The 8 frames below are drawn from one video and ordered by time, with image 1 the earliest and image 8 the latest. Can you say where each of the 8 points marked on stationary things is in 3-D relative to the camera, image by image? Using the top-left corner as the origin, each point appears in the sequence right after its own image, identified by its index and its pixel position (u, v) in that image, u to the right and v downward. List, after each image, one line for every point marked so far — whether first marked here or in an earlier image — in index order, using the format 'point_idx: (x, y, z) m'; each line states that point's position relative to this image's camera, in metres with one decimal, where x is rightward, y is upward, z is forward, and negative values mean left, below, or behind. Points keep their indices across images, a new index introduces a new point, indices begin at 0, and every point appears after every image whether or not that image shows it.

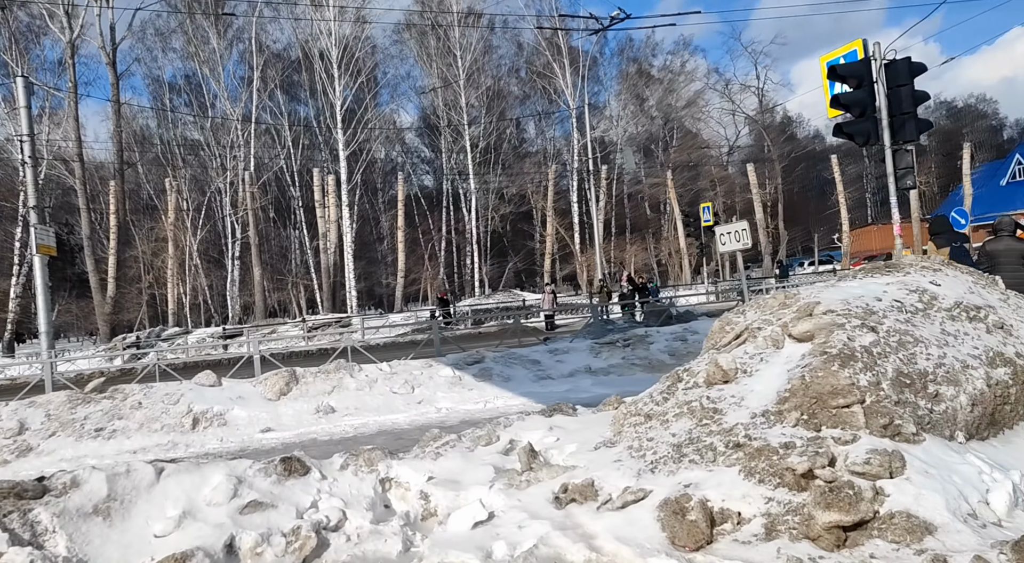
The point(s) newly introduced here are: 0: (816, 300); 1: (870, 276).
0: (+1.7, -0.1, +5.2) m
1: (+2.2, 0.0, +5.8) m
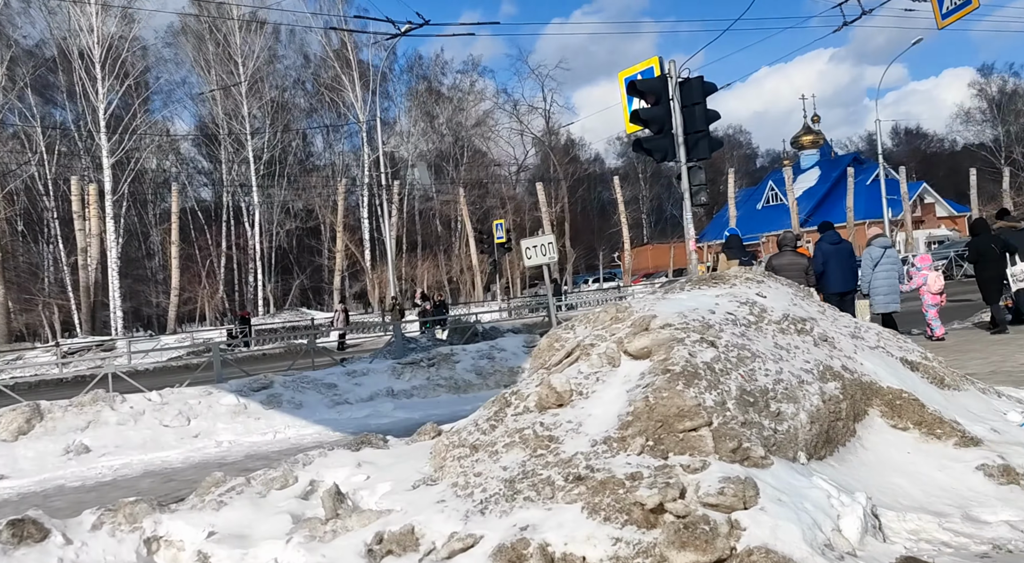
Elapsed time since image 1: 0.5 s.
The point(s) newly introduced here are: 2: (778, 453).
0: (+0.7, -0.2, +4.9) m
1: (+1.1, 0.0, +5.6) m
2: (+1.0, -0.7, +3.9) m
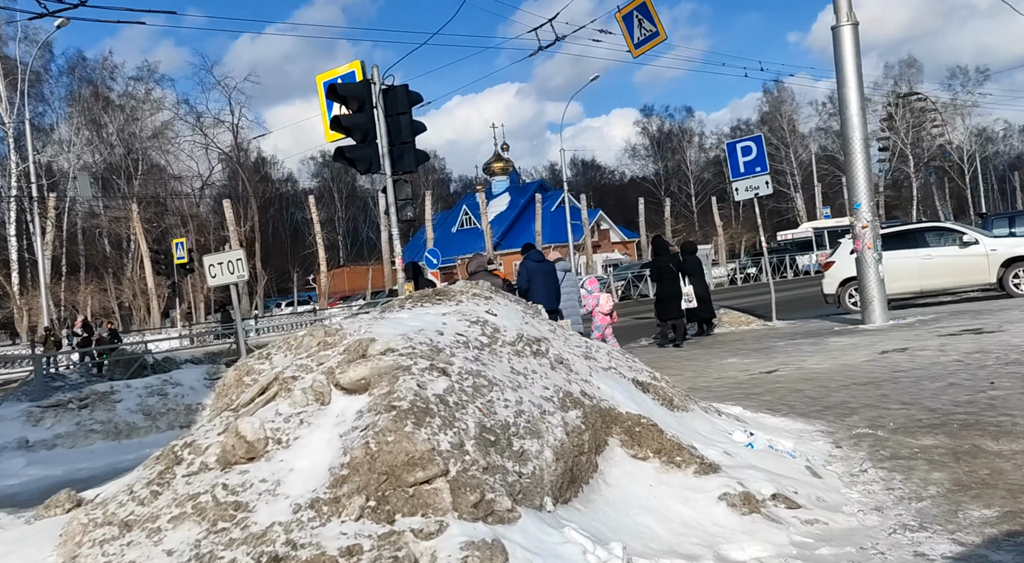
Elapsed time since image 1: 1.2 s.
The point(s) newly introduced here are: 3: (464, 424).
0: (-0.6, -0.2, +4.1) m
1: (-0.5, -0.1, +4.9) m
2: (0.0, -0.7, +3.2) m
3: (-0.2, -0.5, +3.6) m
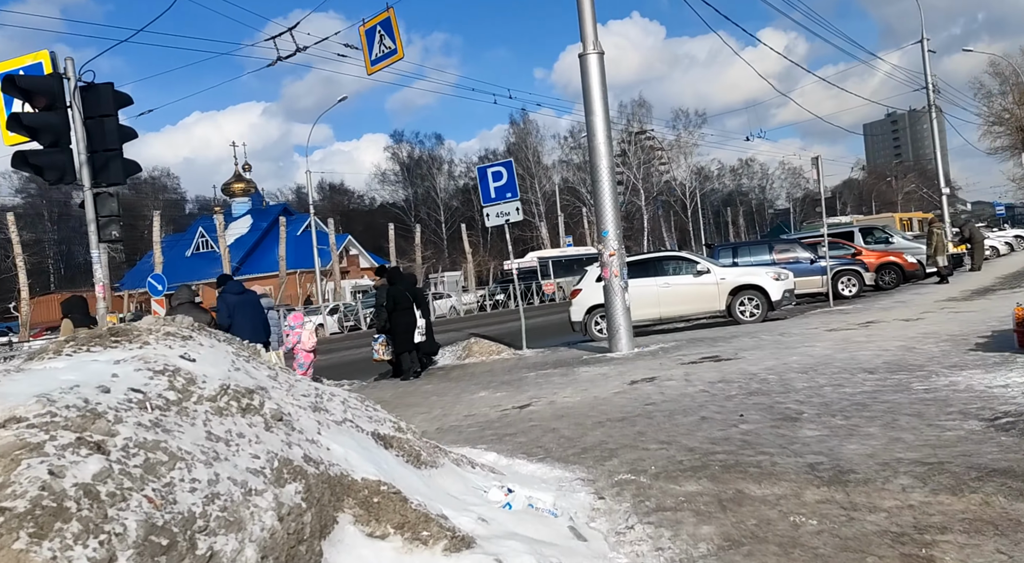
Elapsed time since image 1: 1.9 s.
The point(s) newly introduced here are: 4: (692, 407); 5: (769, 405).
0: (-1.5, -0.3, +3.0) m
1: (-1.6, -0.3, +3.8) m
2: (-0.7, -0.8, +2.3) m
3: (-1.0, -0.6, +2.6) m
4: (+1.5, -1.1, +8.4) m
5: (+2.1, -1.0, +8.1) m
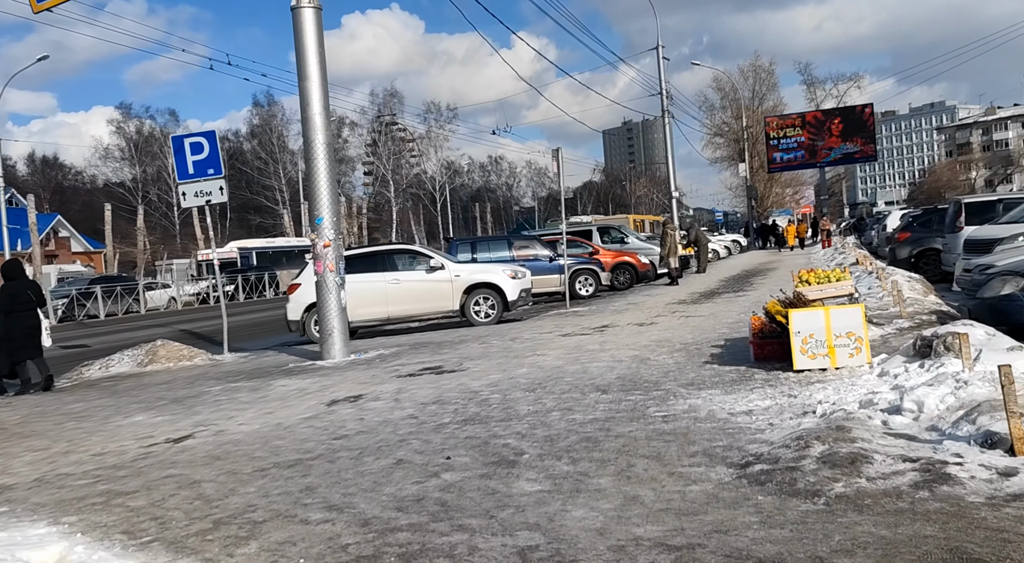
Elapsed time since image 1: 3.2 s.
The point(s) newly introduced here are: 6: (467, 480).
0: (-2.4, -0.4, +0.6) m
1: (-2.7, -0.3, +1.4) m
2: (-1.4, -0.8, +0.2) m
3: (-1.8, -0.6, +0.4) m
4: (-0.8, -1.1, +6.7) m
5: (-0.2, -1.0, +6.6) m
6: (-0.2, -1.1, +5.5) m
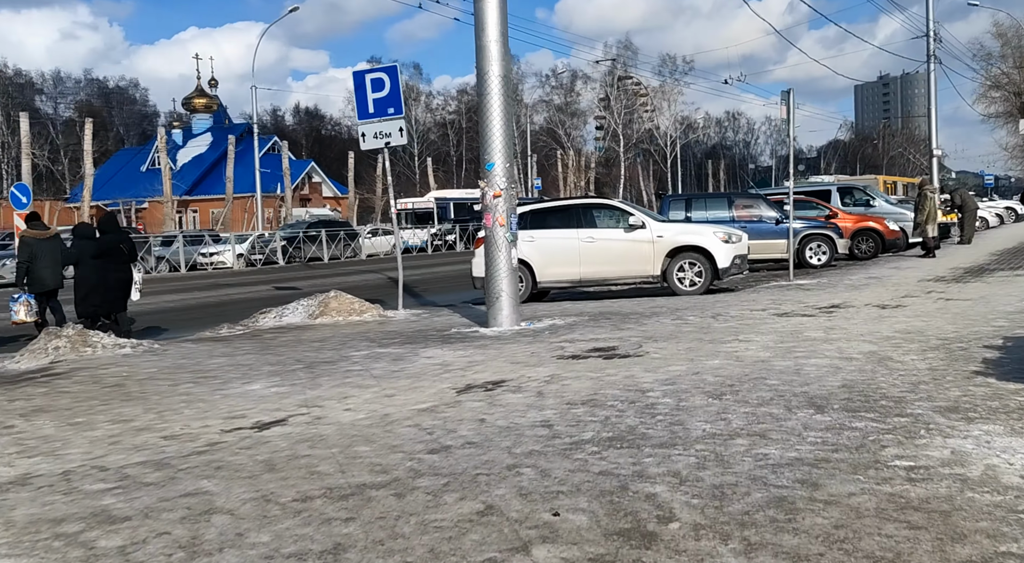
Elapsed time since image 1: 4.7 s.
0: (-3.0, -0.3, -0.8) m
1: (-3.1, -0.2, 0.0) m
2: (-2.2, -0.9, -1.5) m
3: (-2.5, -0.6, -1.2) m
4: (-0.1, -0.9, +4.7) m
5: (+0.5, -0.9, +4.4) m
6: (+0.2, -1.0, +3.4) m
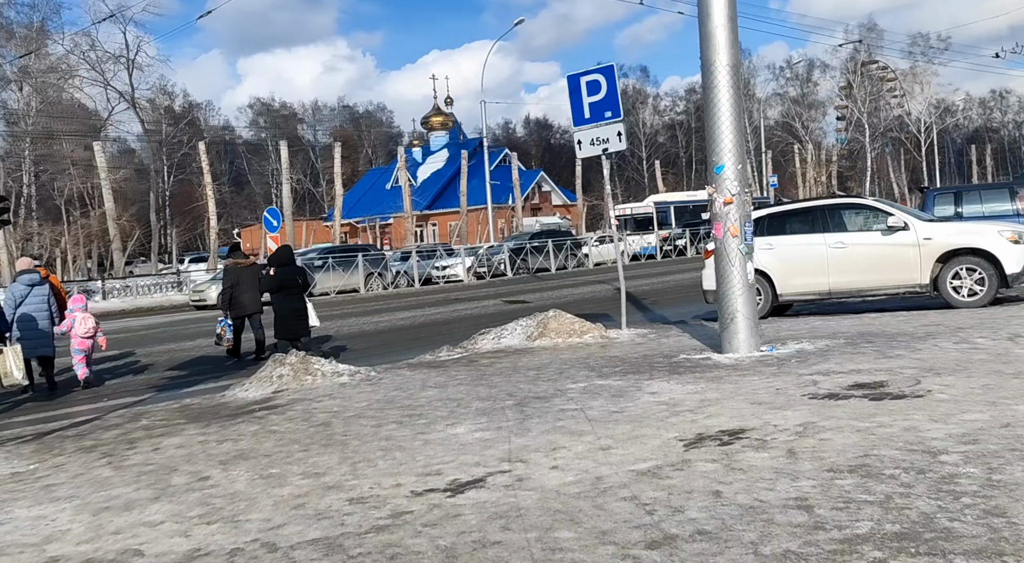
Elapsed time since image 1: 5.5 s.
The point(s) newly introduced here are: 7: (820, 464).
0: (-3.3, -0.6, -1.3) m
1: (-3.2, -0.4, -0.5) m
2: (-2.7, -1.1, -2.1) m
3: (-2.9, -0.9, -1.8) m
4: (+0.8, -1.1, +3.4) m
5: (+1.2, -1.0, +3.0) m
6: (+0.7, -1.1, +2.1) m
7: (+1.6, -0.9, +5.1) m
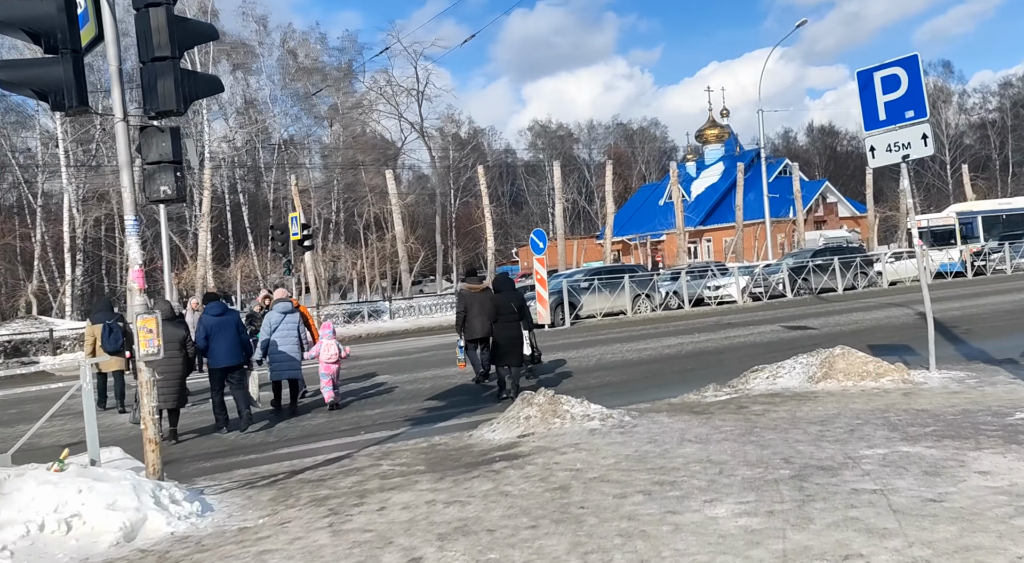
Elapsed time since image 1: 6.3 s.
0: (-4.0, -0.8, -1.7) m
1: (-3.7, -0.6, -1.0) m
2: (-3.6, -1.3, -2.7) m
3: (-3.7, -1.1, -2.3) m
4: (+1.2, -1.3, +1.7) m
5: (+1.6, -1.2, +1.2) m
6: (+0.9, -1.3, +0.4) m
7: (+2.5, -1.1, +3.1) m
